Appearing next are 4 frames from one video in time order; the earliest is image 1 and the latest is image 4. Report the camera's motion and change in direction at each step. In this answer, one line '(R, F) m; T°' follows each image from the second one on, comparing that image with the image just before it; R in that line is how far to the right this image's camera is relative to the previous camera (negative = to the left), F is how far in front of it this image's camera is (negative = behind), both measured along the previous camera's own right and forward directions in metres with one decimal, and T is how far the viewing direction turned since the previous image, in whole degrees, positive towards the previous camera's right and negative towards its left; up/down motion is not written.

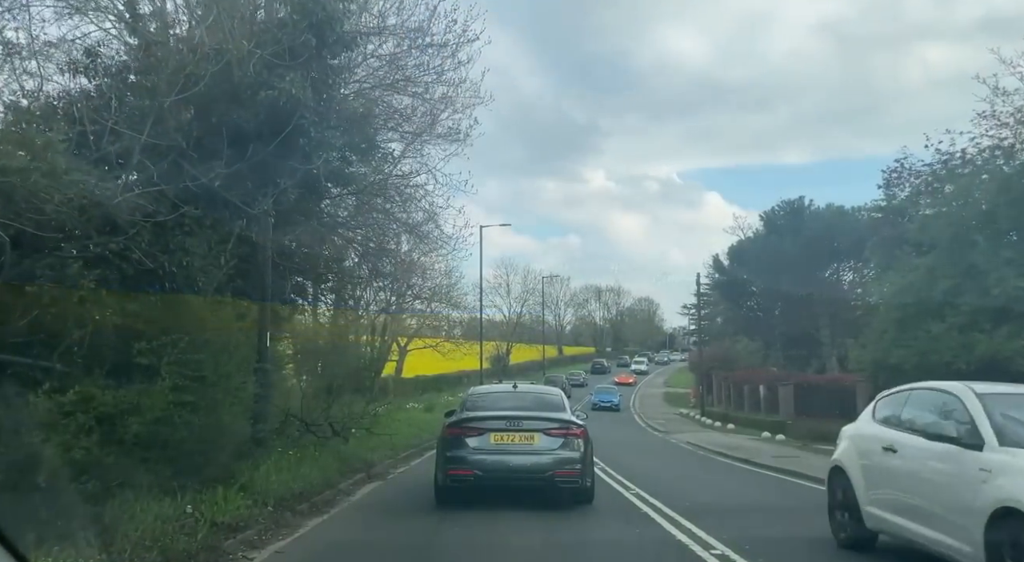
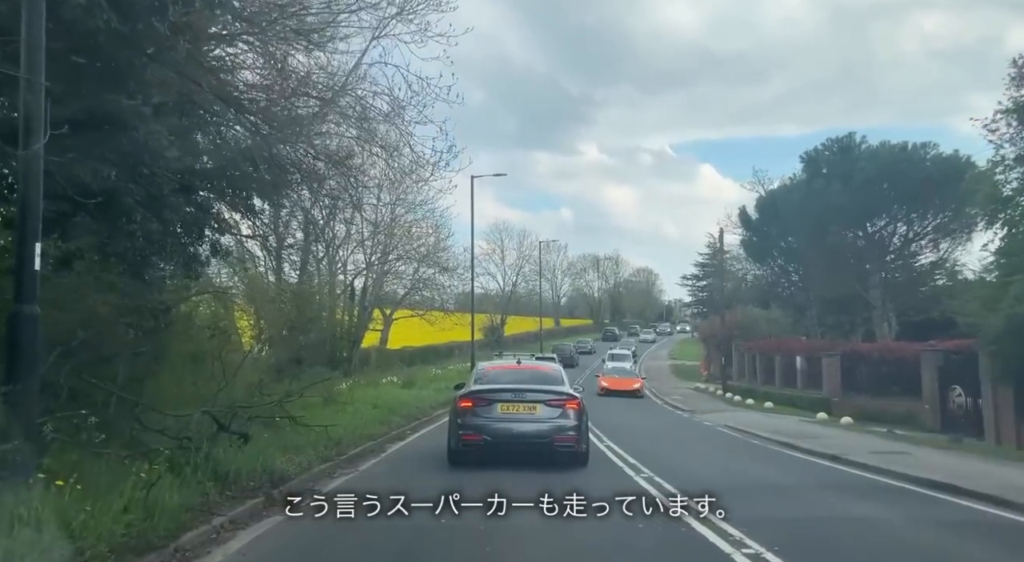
(-0.1, +4.7) m; 0°
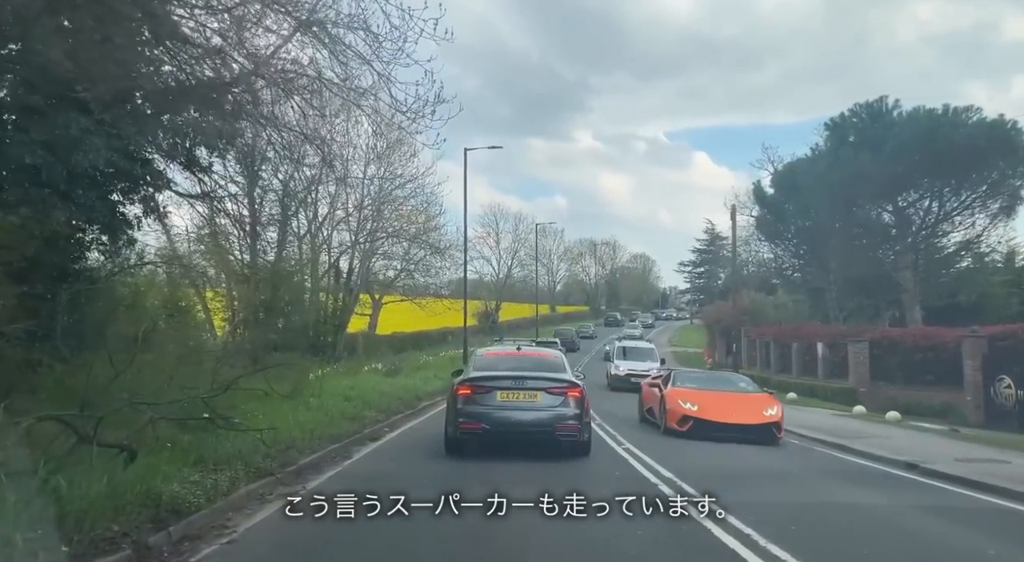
(-0.1, +2.3) m; 0°
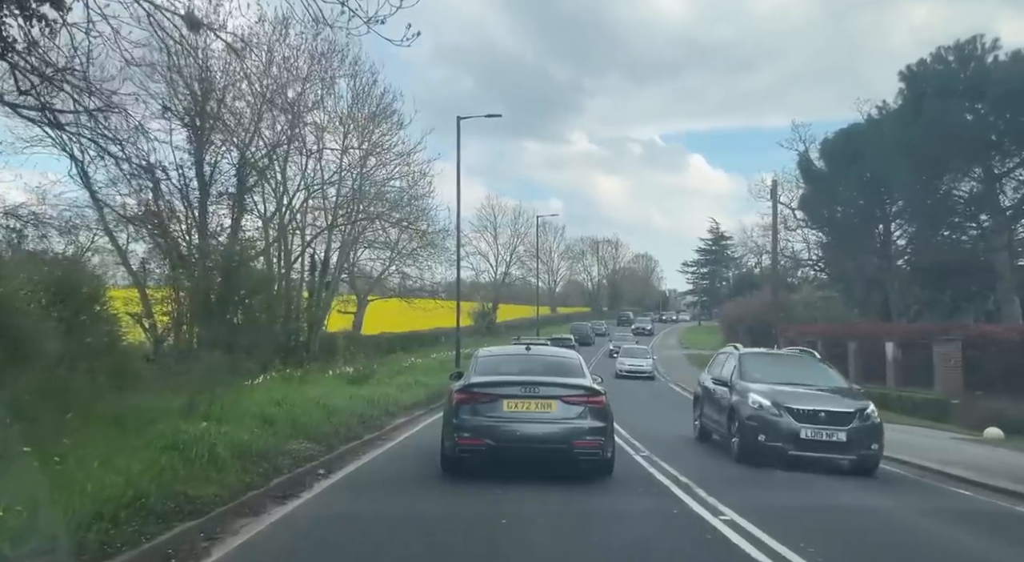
(-0.1, +4.6) m; 0°
